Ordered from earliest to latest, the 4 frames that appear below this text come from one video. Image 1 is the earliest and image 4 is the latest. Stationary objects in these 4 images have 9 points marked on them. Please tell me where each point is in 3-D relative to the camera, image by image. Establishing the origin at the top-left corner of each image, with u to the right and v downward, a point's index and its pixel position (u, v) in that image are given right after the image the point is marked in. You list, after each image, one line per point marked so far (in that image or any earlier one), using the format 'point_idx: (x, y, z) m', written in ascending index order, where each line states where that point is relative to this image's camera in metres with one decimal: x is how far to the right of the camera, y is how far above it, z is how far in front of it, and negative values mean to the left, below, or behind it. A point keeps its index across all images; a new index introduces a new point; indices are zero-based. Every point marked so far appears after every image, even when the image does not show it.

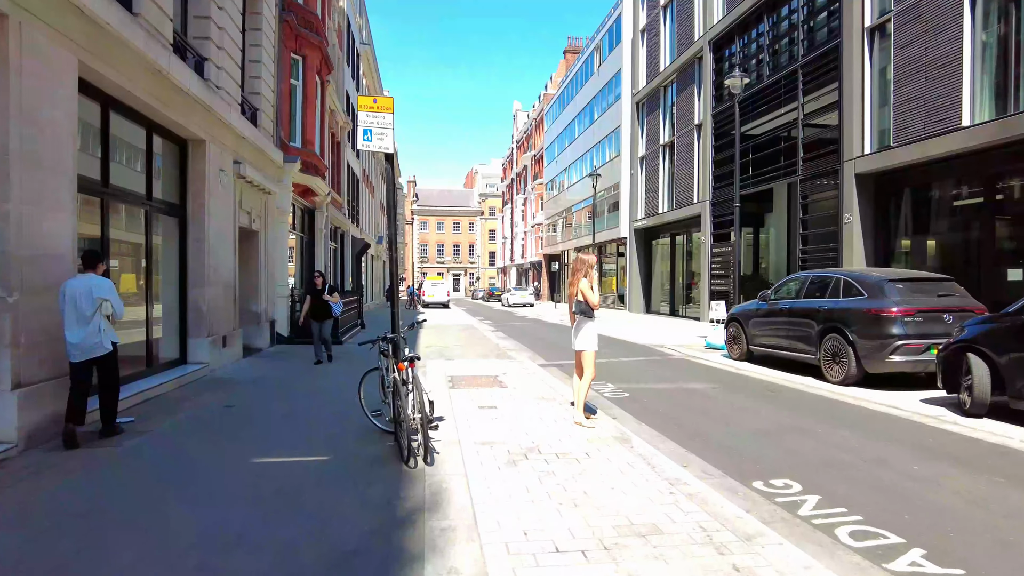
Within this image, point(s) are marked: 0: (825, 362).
0: (+4.4, -1.0, +8.3) m
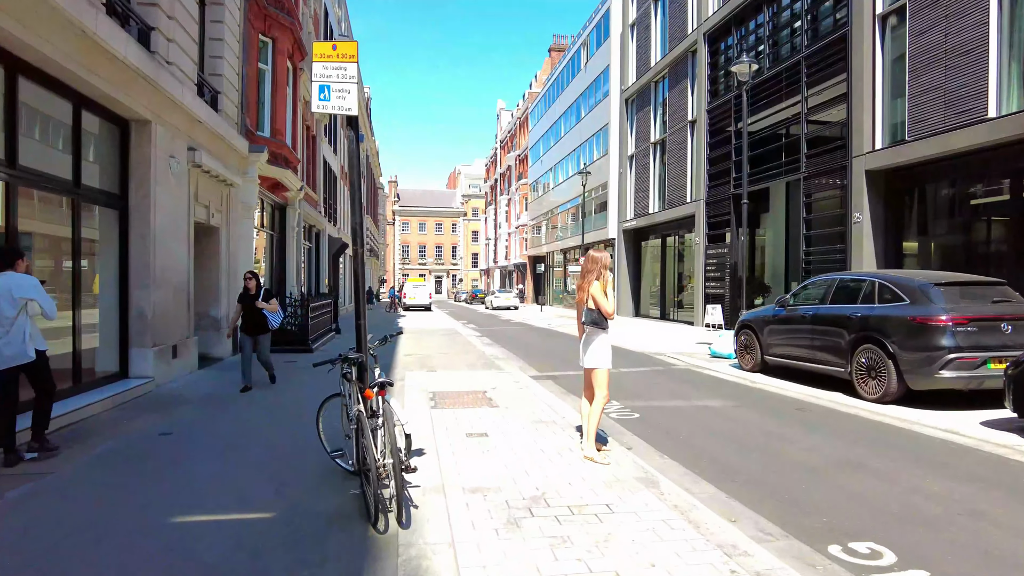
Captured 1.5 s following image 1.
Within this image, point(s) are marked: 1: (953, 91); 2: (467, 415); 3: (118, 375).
0: (+4.3, -1.1, +7.3) m
1: (+8.2, +3.7, +11.1) m
2: (-0.5, -1.4, +6.7) m
3: (-5.3, -1.2, +8.1) m
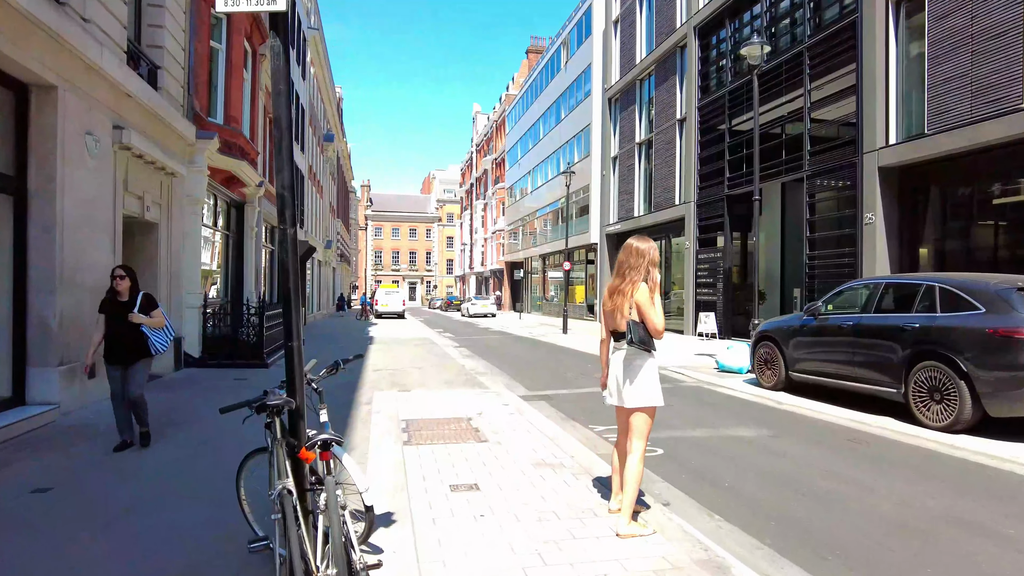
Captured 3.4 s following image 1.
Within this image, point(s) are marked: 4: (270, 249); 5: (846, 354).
0: (+4.2, -1.2, +6.1) m
1: (+7.9, +3.6, +10.1) m
2: (-0.6, -1.5, +5.3) m
3: (-5.5, -1.2, +6.5) m
4: (-7.9, +1.3, +19.3) m
5: (+3.9, -0.8, +7.1) m
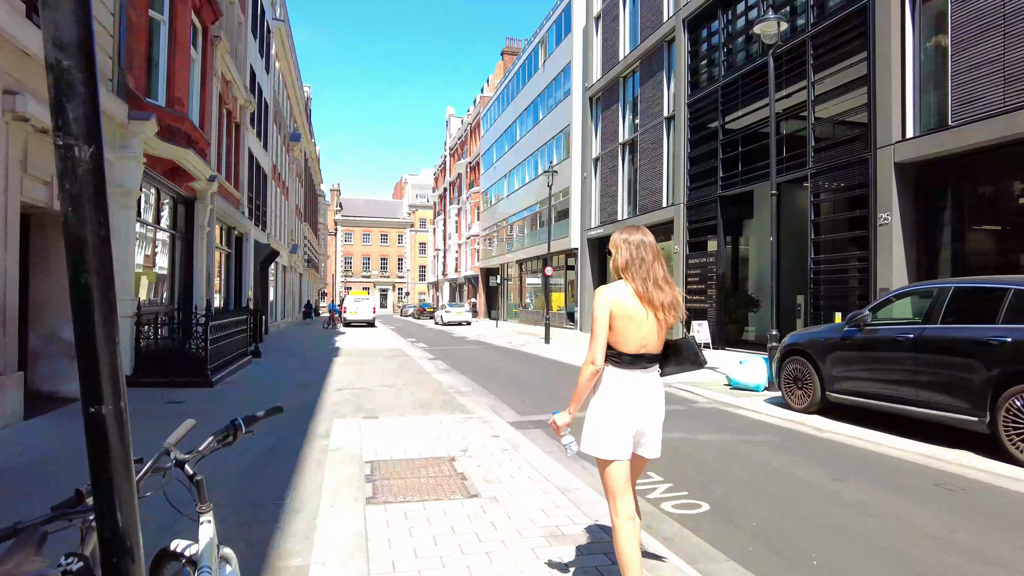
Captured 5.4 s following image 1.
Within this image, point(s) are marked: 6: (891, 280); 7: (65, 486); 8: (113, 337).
0: (+4.1, -1.2, +5.0) m
1: (+7.7, +3.5, +9.2) m
2: (-0.6, -1.5, +3.9) m
3: (-5.5, -1.3, +4.9) m
4: (-8.5, +1.1, +17.6) m
5: (+3.9, -0.8, +5.9) m
6: (+7.1, +0.2, +11.3) m
7: (-3.3, -1.5, +4.3) m
8: (-0.9, -0.1, +1.4) m
